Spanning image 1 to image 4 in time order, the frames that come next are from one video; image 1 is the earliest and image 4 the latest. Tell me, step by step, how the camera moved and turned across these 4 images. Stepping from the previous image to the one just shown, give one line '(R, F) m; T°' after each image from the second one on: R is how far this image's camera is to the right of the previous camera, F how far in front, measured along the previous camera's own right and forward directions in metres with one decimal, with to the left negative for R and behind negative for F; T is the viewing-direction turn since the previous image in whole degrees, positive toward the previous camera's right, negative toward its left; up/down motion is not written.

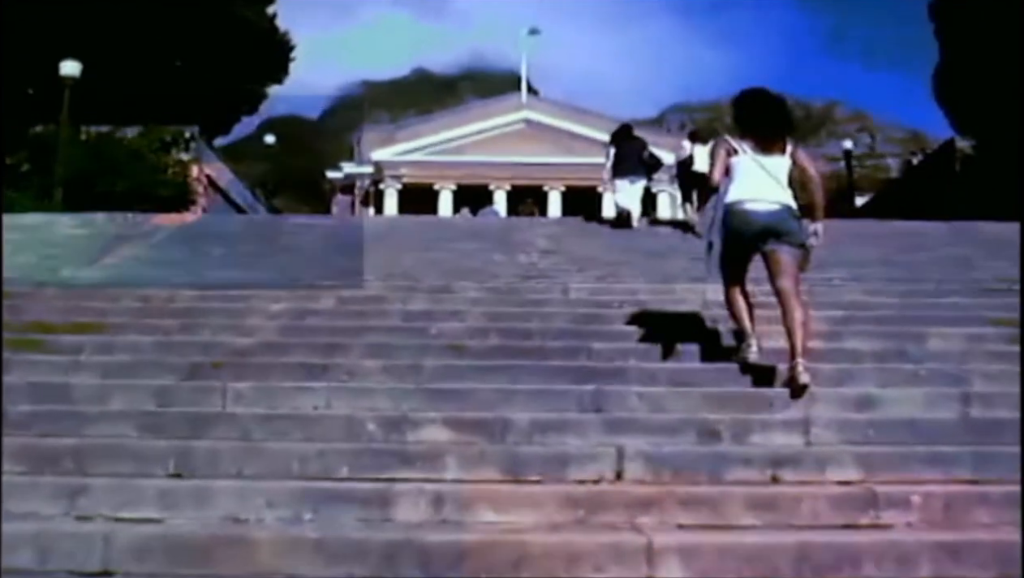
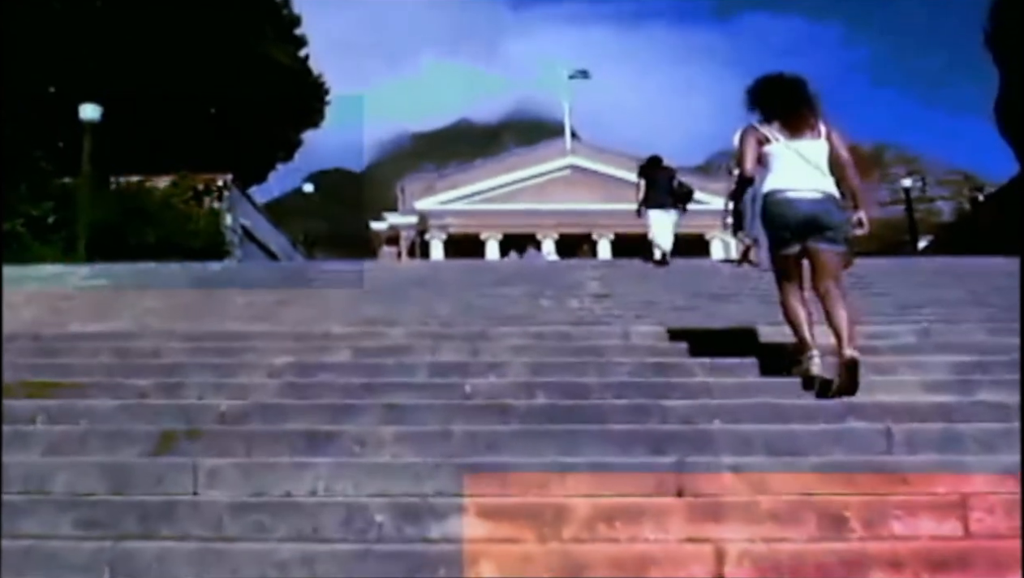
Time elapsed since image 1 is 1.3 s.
(0.0, +0.7) m; -3°
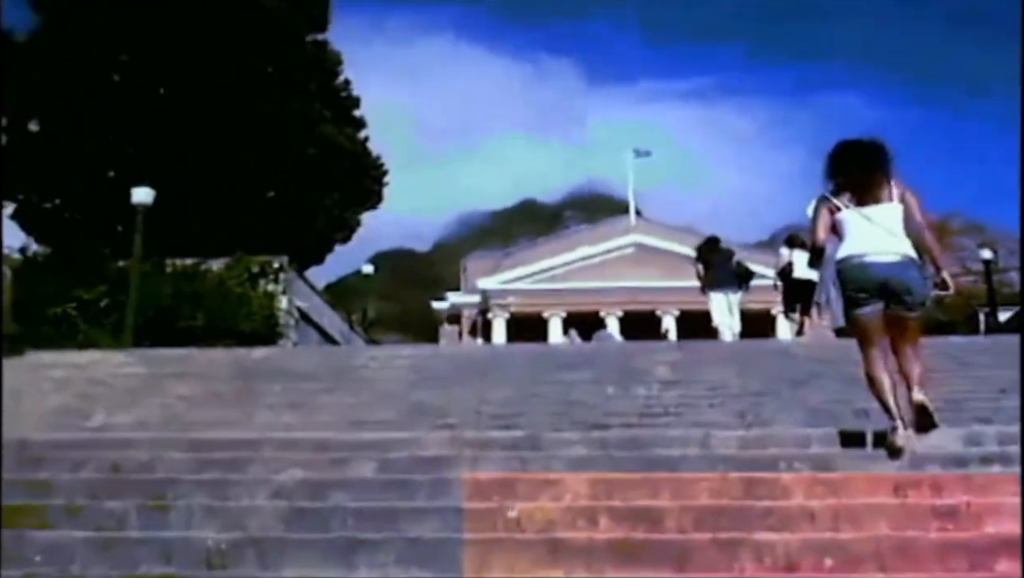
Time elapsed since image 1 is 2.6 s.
(0.0, +0.6) m; -4°
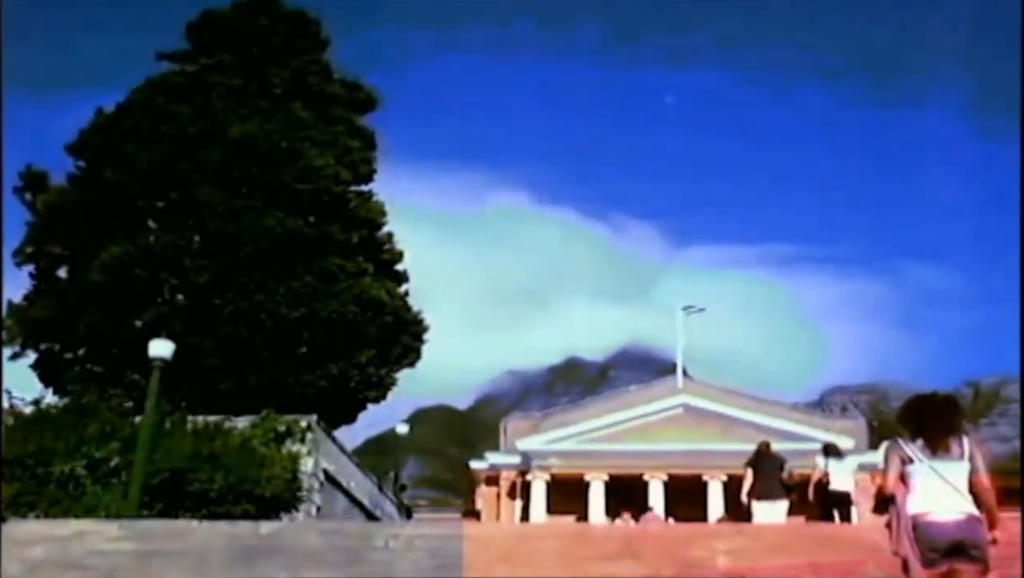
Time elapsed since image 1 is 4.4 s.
(0.0, +0.7) m; -3°
